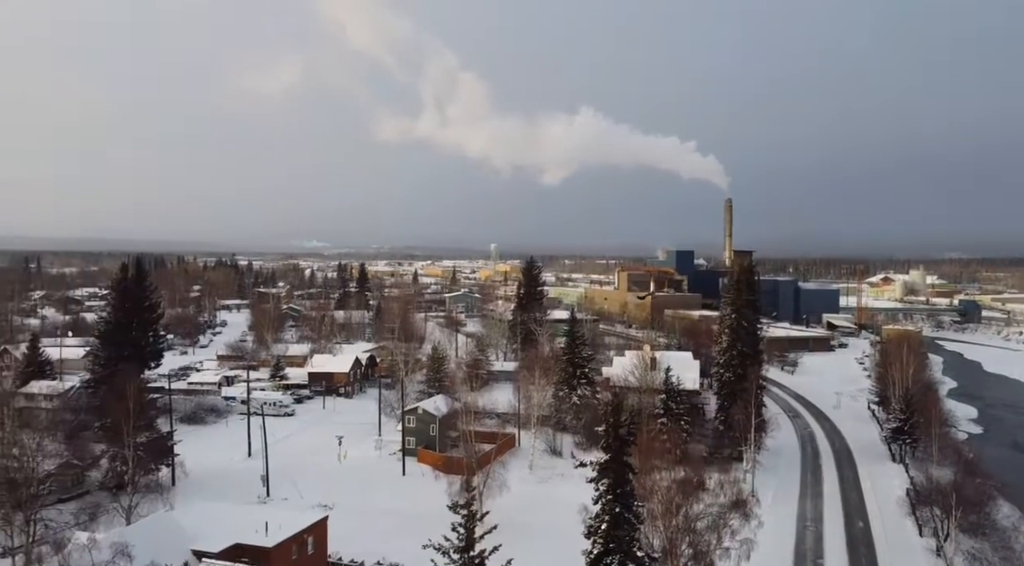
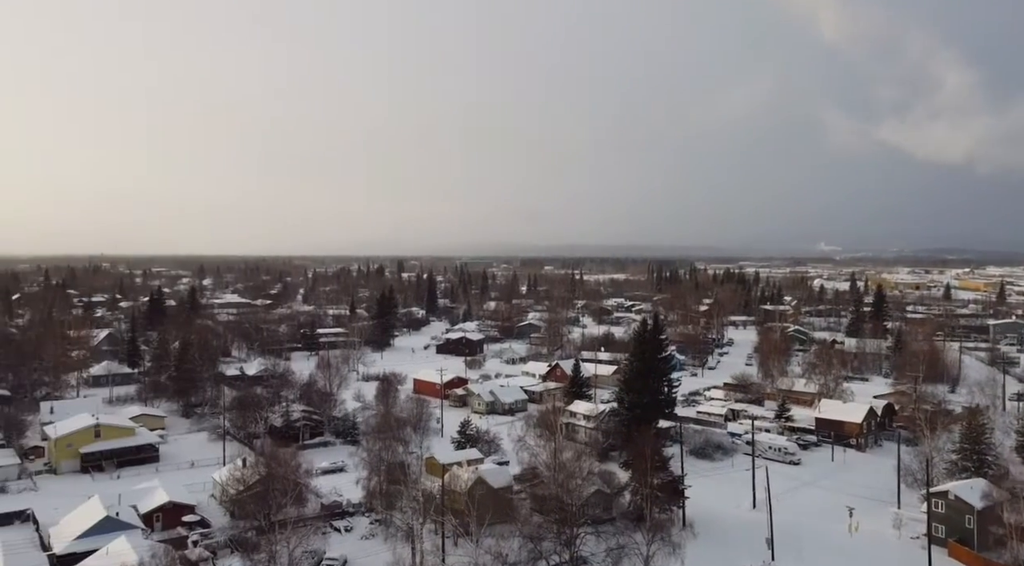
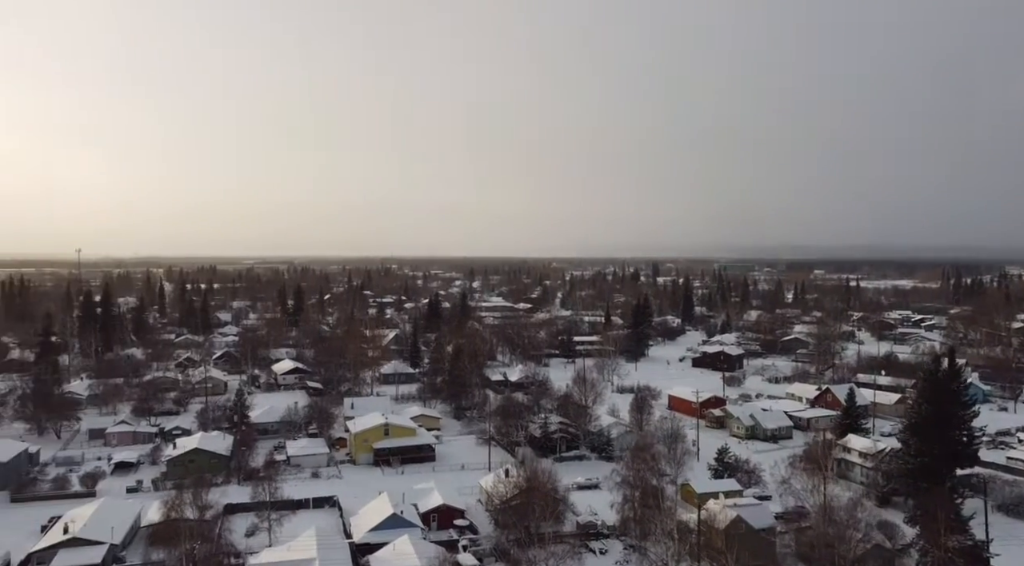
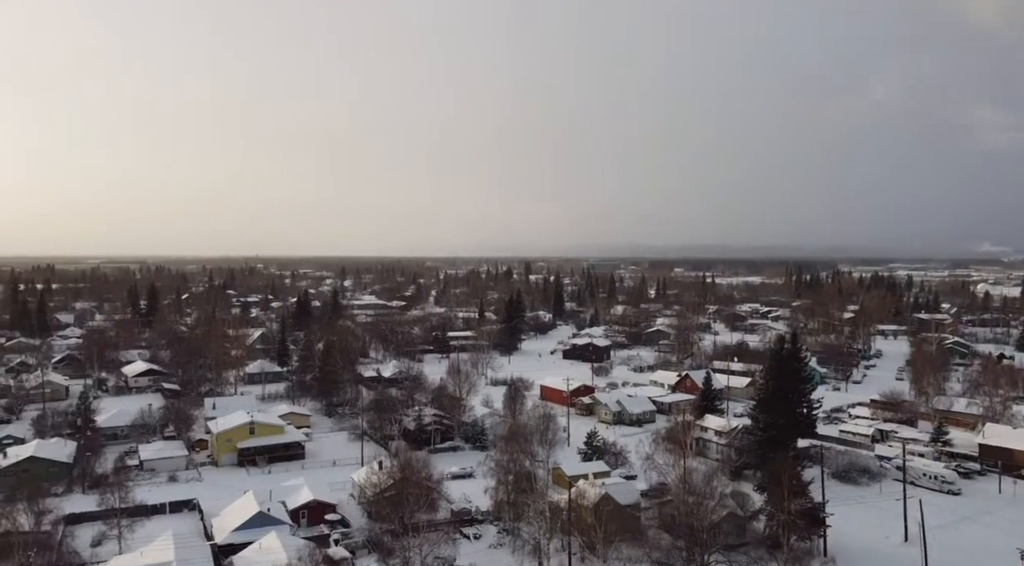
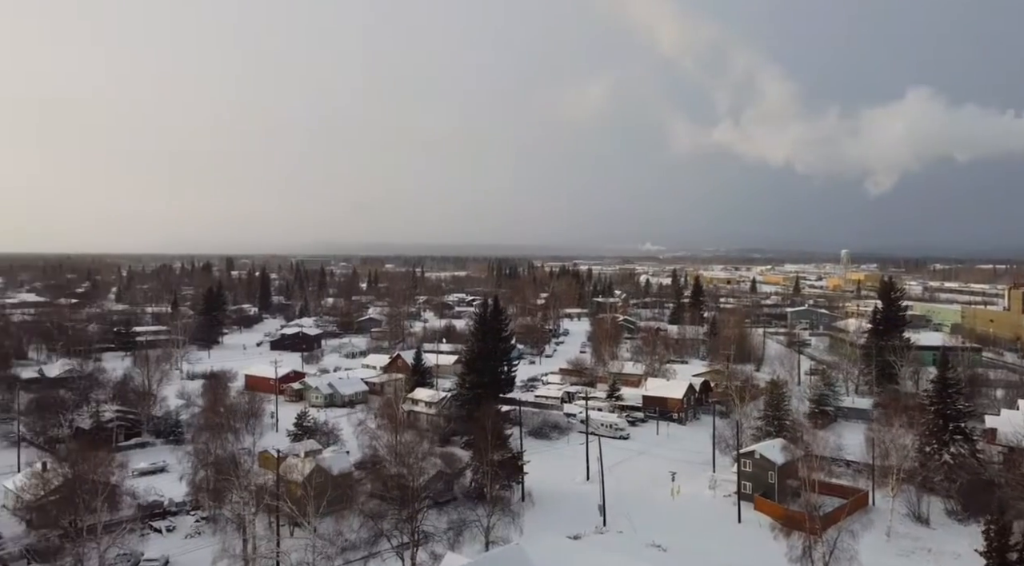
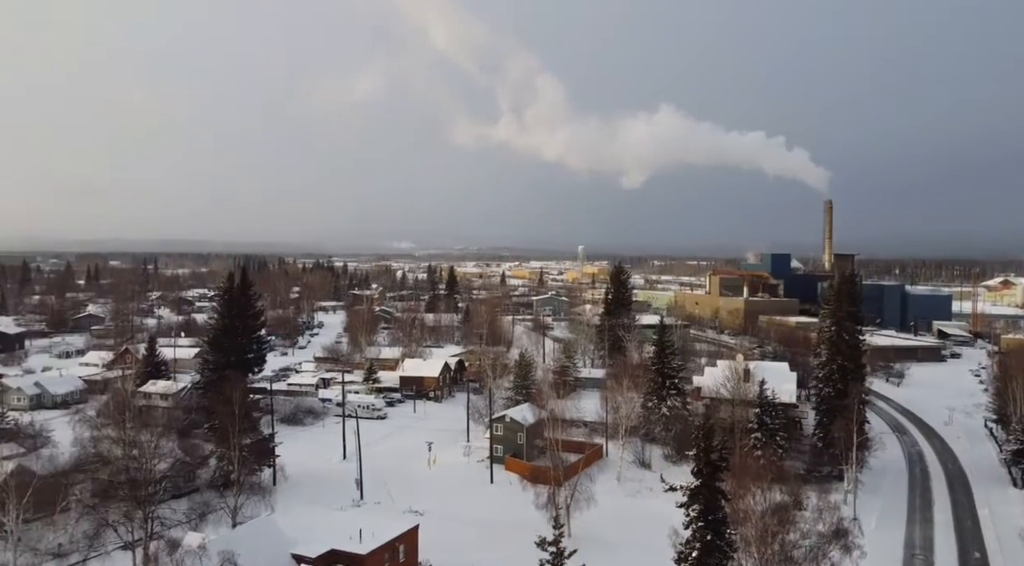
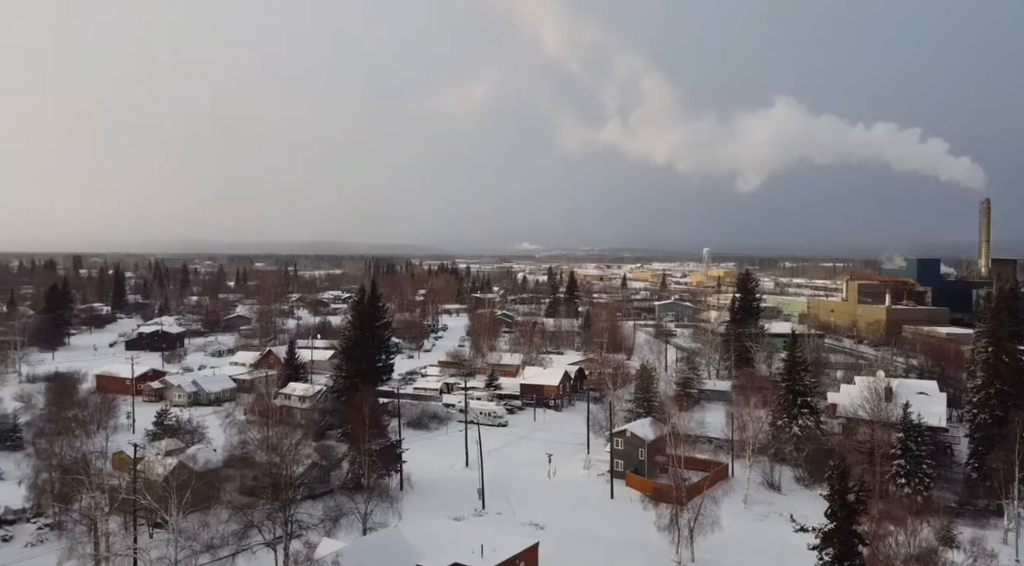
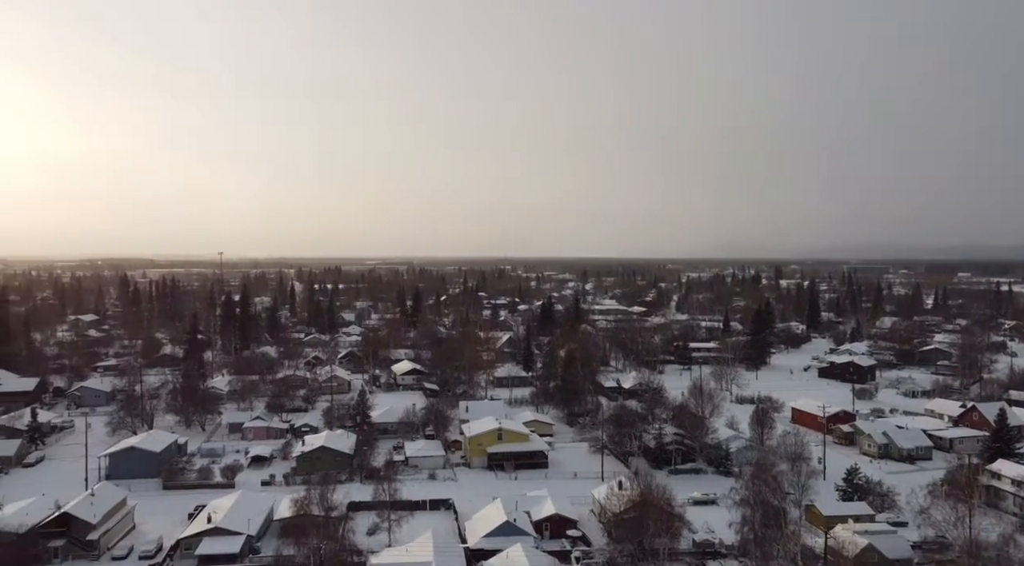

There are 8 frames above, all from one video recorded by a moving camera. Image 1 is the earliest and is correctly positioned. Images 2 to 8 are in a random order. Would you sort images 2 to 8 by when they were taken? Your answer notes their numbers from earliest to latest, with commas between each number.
6, 7, 5, 2, 4, 3, 8
